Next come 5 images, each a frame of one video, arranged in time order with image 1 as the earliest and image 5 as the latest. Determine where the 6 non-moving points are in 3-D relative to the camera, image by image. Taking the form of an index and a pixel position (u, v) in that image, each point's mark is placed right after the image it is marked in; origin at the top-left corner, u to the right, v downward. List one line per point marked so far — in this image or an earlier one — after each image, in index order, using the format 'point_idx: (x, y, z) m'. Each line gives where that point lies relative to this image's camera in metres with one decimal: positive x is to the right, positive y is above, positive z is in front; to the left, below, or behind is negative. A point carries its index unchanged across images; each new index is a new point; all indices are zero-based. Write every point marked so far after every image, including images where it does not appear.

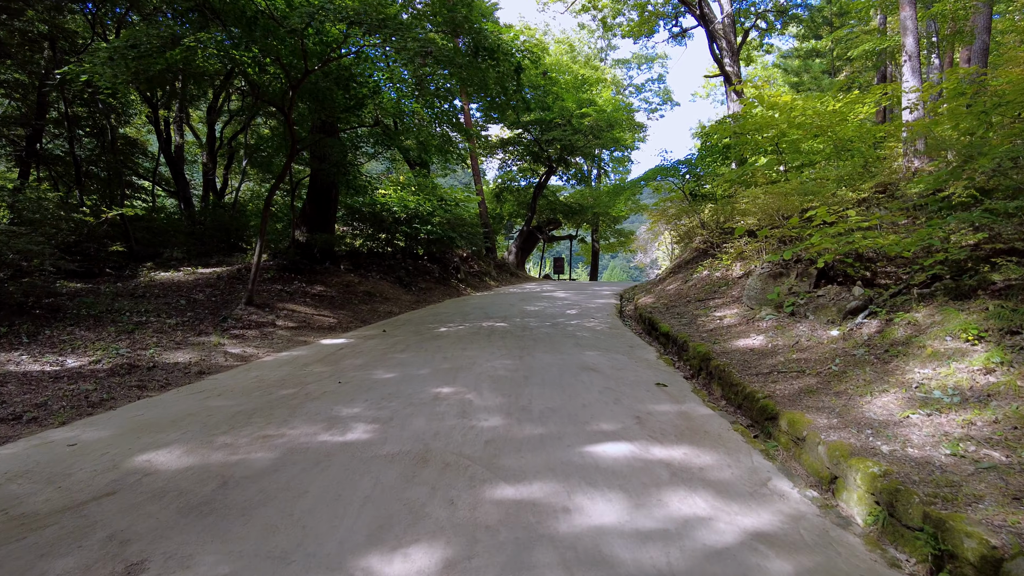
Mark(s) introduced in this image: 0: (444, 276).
0: (-1.1, +0.2, +10.5) m
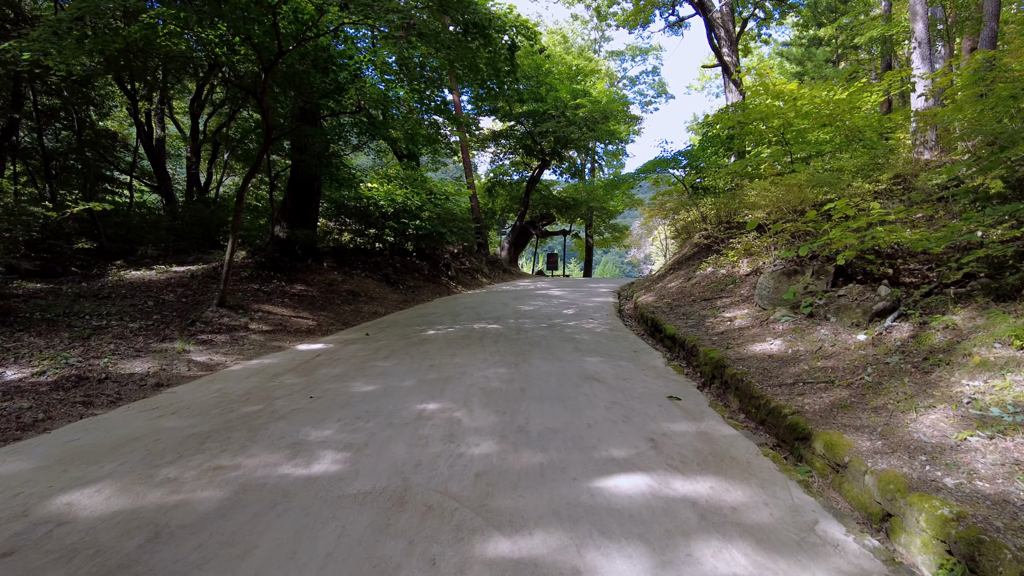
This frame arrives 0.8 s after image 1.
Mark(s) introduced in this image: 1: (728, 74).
0: (-1.2, +0.2, +10.1) m
1: (+4.0, +3.9, +12.3) m
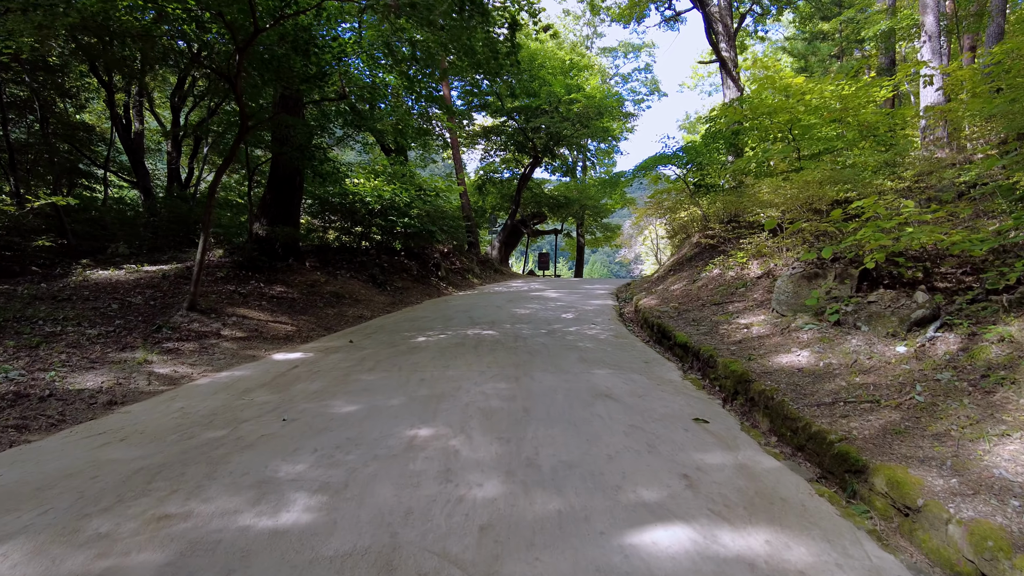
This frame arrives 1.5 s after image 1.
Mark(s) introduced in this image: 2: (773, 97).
0: (-1.3, +0.2, +9.6) m
1: (+3.8, +3.9, +12.0) m
2: (+2.9, +2.1, +7.4) m
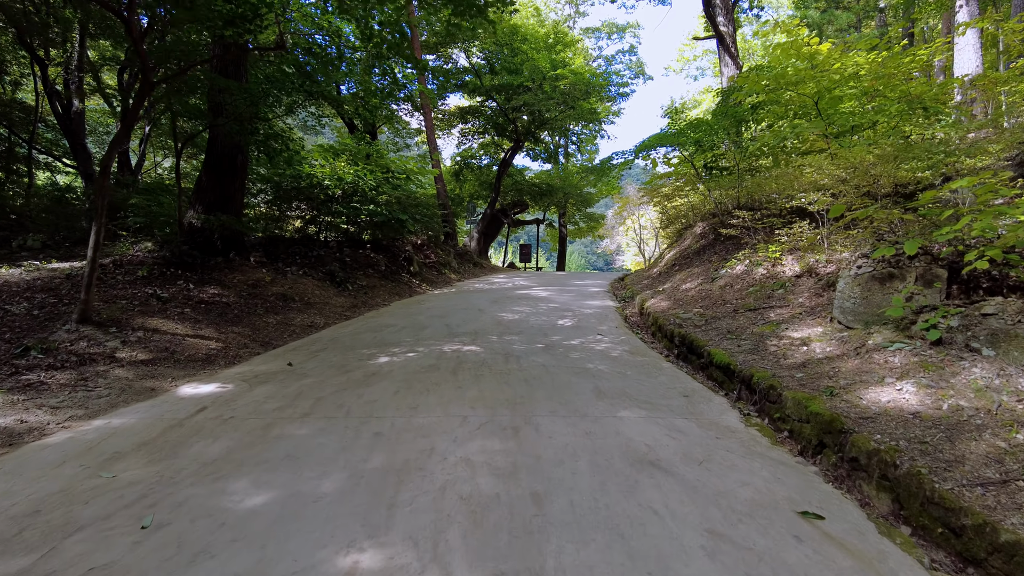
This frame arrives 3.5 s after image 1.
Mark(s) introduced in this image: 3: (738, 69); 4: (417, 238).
0: (-1.5, +0.2, +8.5) m
1: (+3.5, +4.0, +11.0) m
2: (+2.7, +2.2, +6.4) m
3: (+3.7, +3.6, +10.8) m
4: (-1.4, +0.7, +10.0) m
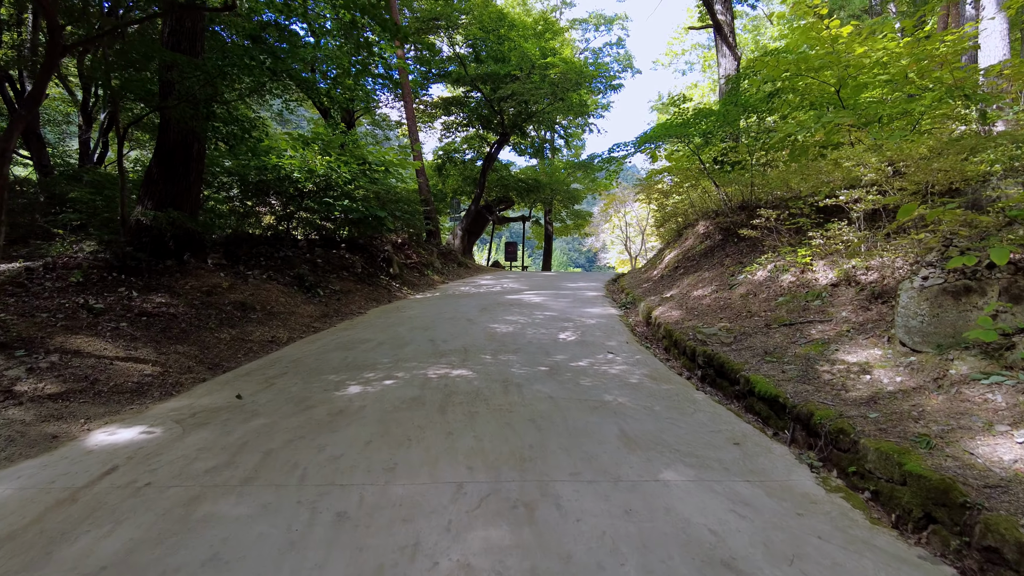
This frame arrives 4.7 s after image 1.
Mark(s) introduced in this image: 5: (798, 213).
0: (-1.6, +0.2, +7.8) m
1: (+3.3, +4.0, +10.4) m
2: (+2.7, +2.1, +5.9) m
3: (+3.5, +3.5, +10.2) m
4: (-1.6, +0.7, +9.3) m
5: (+2.2, +0.6, +5.2) m
